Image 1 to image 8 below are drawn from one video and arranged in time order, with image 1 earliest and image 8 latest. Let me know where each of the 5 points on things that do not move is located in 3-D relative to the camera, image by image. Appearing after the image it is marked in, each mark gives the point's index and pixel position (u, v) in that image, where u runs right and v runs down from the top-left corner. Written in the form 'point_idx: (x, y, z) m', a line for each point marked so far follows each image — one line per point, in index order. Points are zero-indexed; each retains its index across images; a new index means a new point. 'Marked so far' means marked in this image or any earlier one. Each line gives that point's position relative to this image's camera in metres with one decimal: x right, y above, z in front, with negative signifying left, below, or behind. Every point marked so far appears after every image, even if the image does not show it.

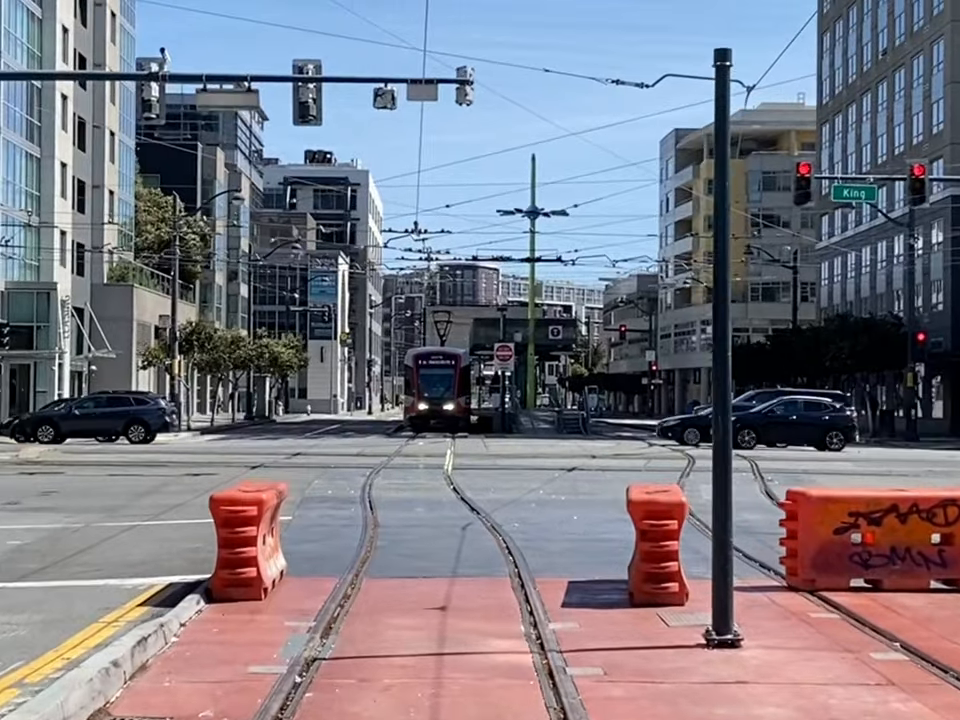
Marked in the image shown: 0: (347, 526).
0: (-1.6, -2.0, +16.4) m
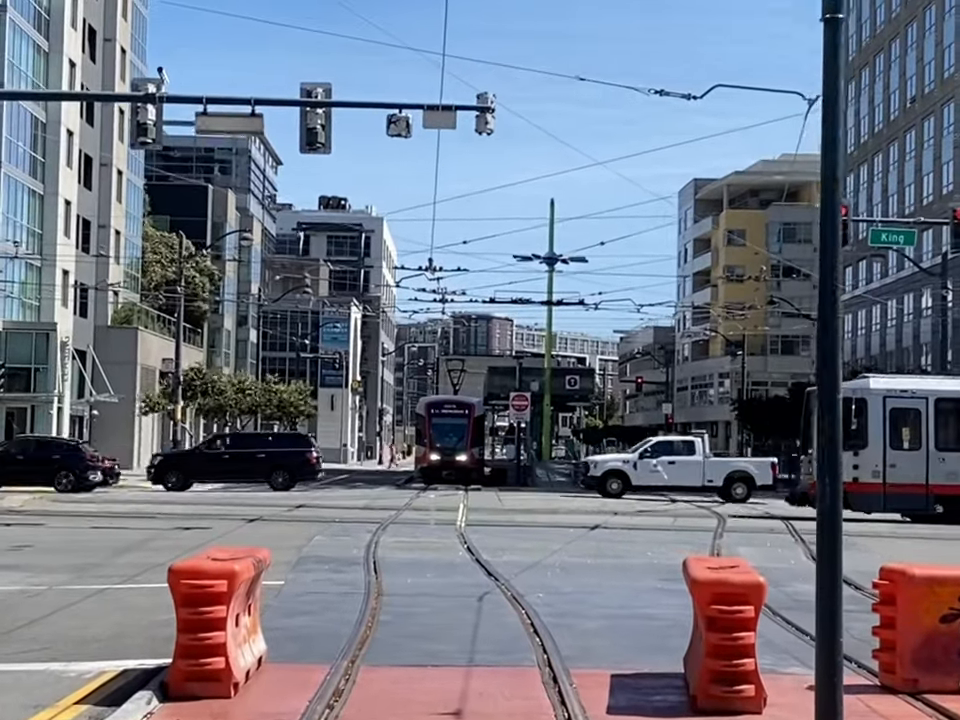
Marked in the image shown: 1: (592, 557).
0: (-1.4, -2.5, +14.3) m
1: (+1.6, -2.7, +18.8) m
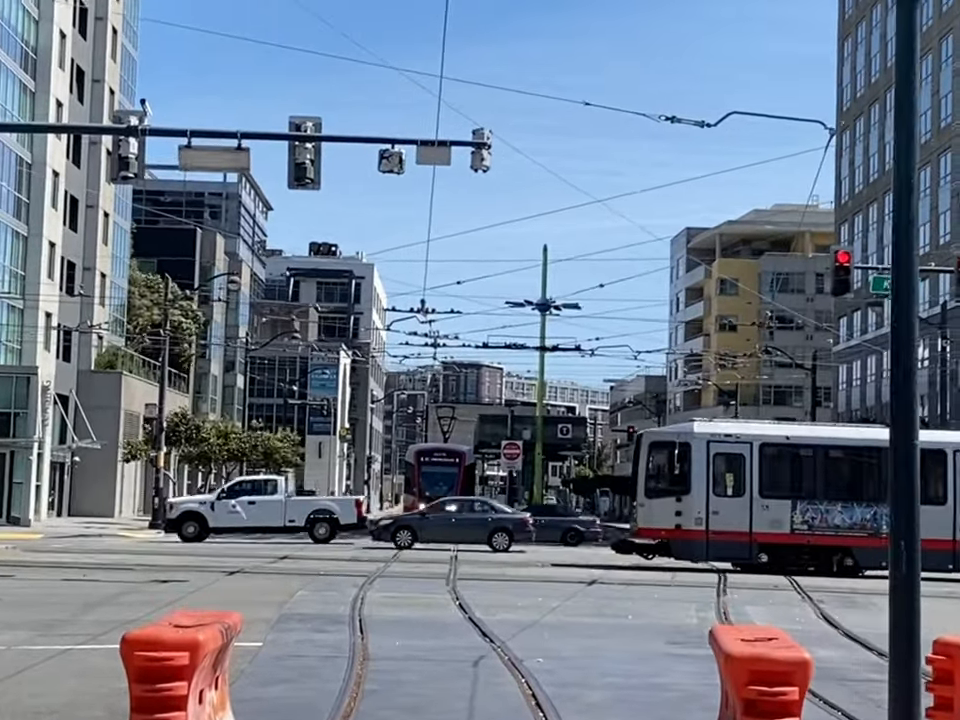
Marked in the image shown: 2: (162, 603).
0: (-1.5, -2.9, +13.1) m
1: (+1.5, -3.3, +17.6) m
2: (-4.4, -3.4, +18.9) m
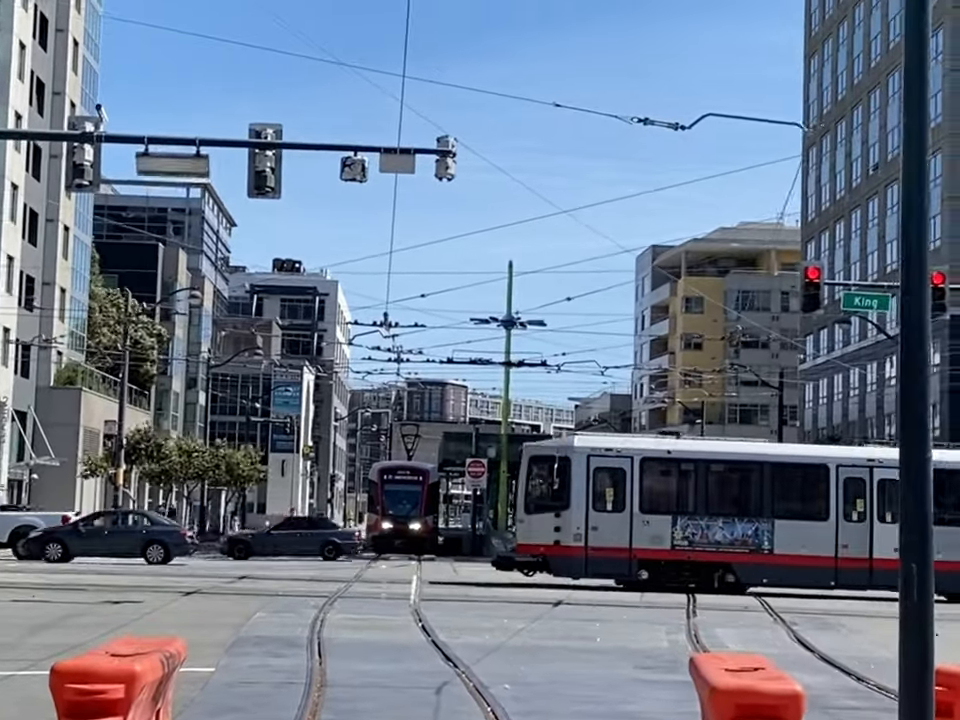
0: (-1.8, -3.0, +12.5) m
1: (+1.0, -3.5, +17.0) m
2: (-4.9, -3.5, +18.2) m
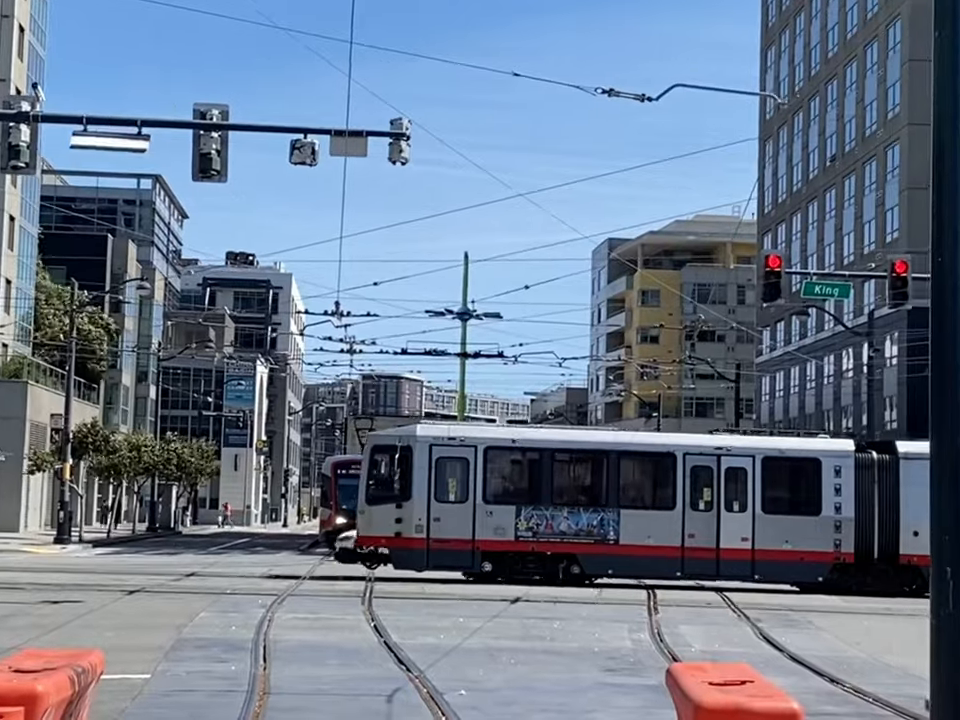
0: (-2.2, -2.8, +11.7) m
1: (+0.5, -3.4, +16.3) m
2: (-5.5, -3.4, +17.2) m
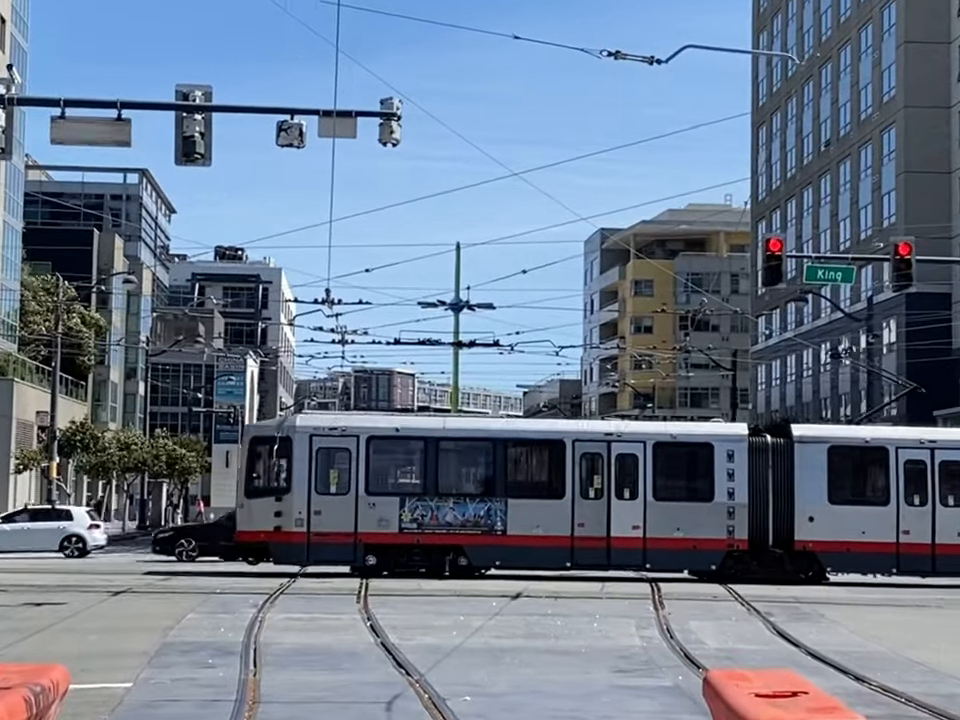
0: (-2.1, -2.7, +10.8) m
1: (+0.5, -3.2, +15.5) m
2: (-5.5, -3.3, +16.4) m
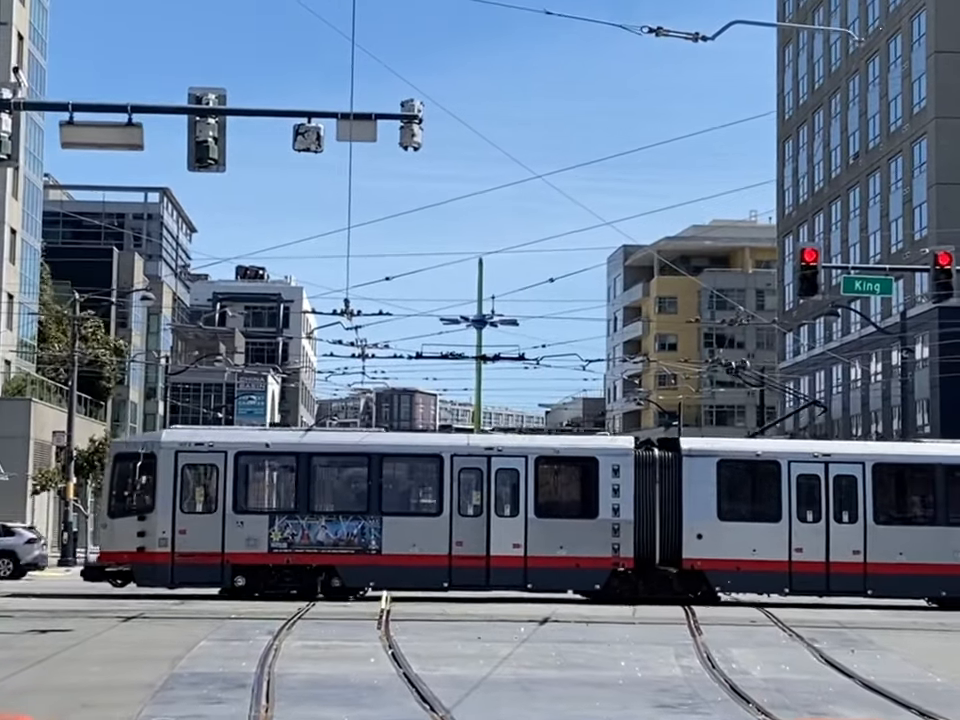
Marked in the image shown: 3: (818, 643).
0: (-1.9, -2.8, +9.9) m
1: (+0.8, -3.3, +14.5) m
2: (-5.1, -3.4, +15.5) m
3: (+4.6, -3.8, +18.3) m
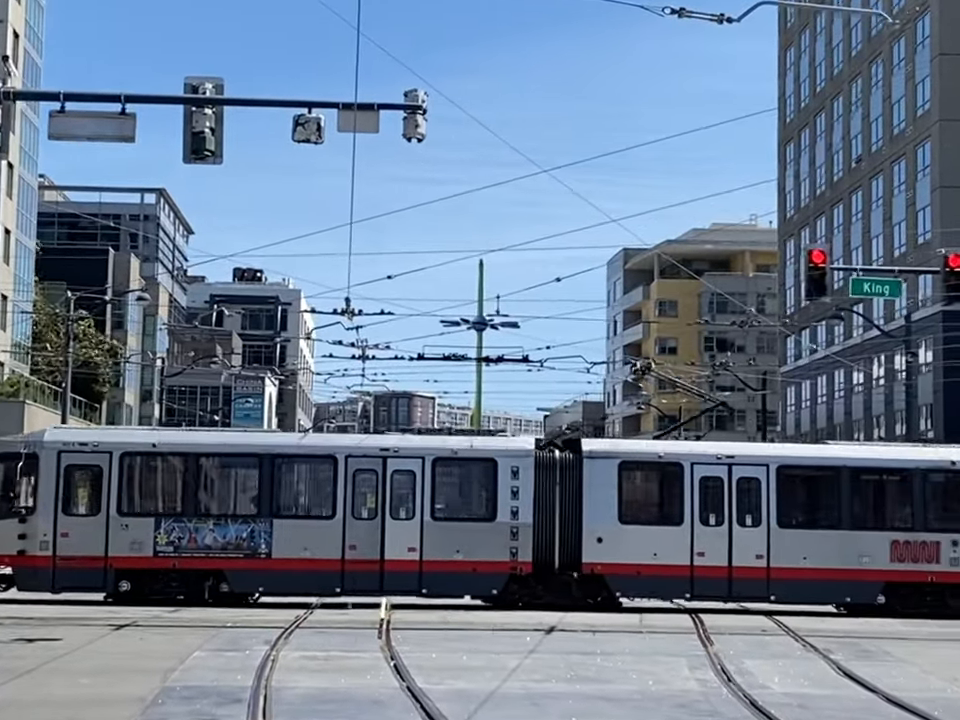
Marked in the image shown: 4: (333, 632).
0: (-1.8, -2.8, +9.2) m
1: (+0.9, -3.3, +13.8) m
2: (-5.1, -3.4, +14.8) m
3: (+4.6, -3.8, +17.7) m
4: (-2.1, -3.9, +19.3) m
